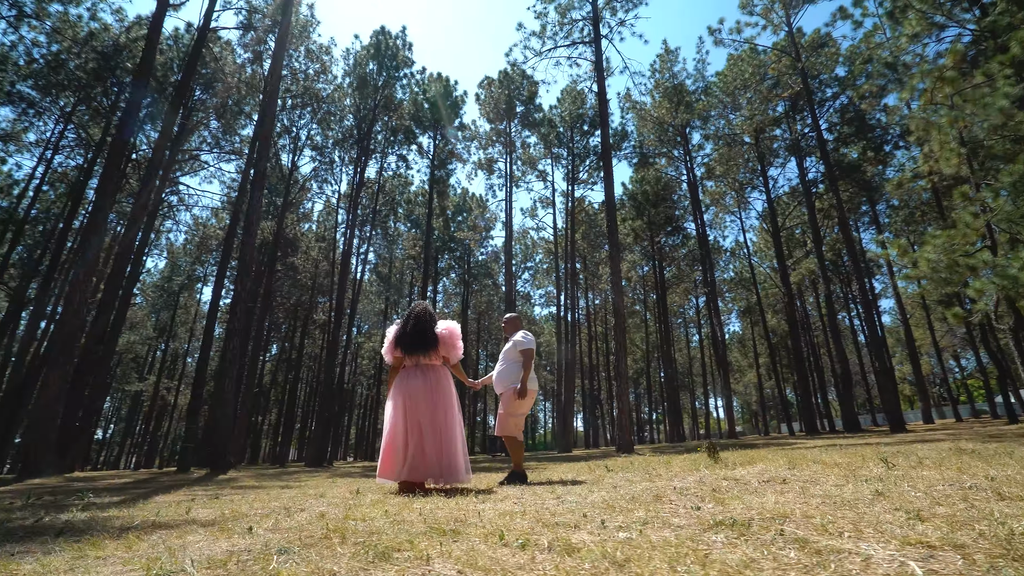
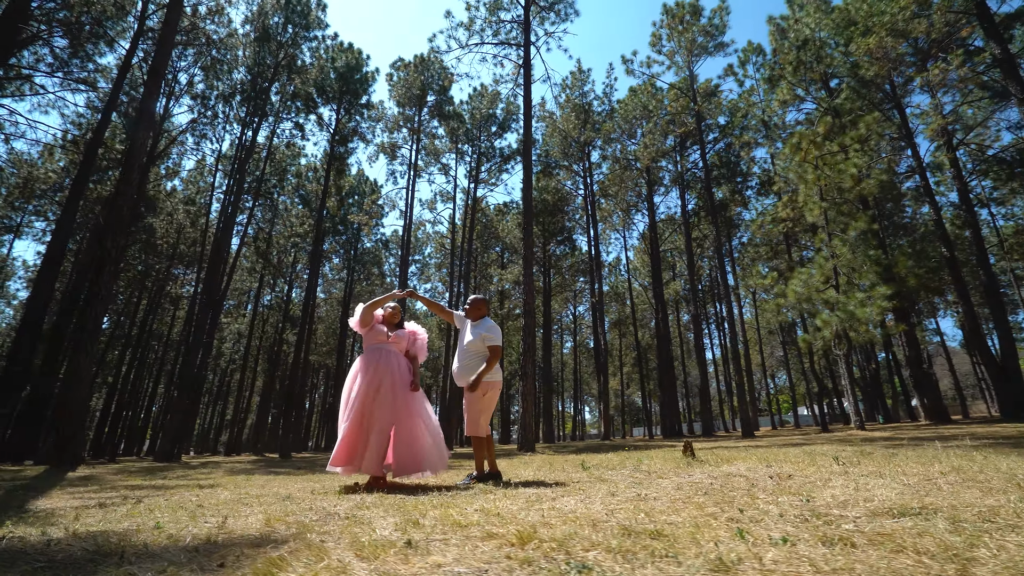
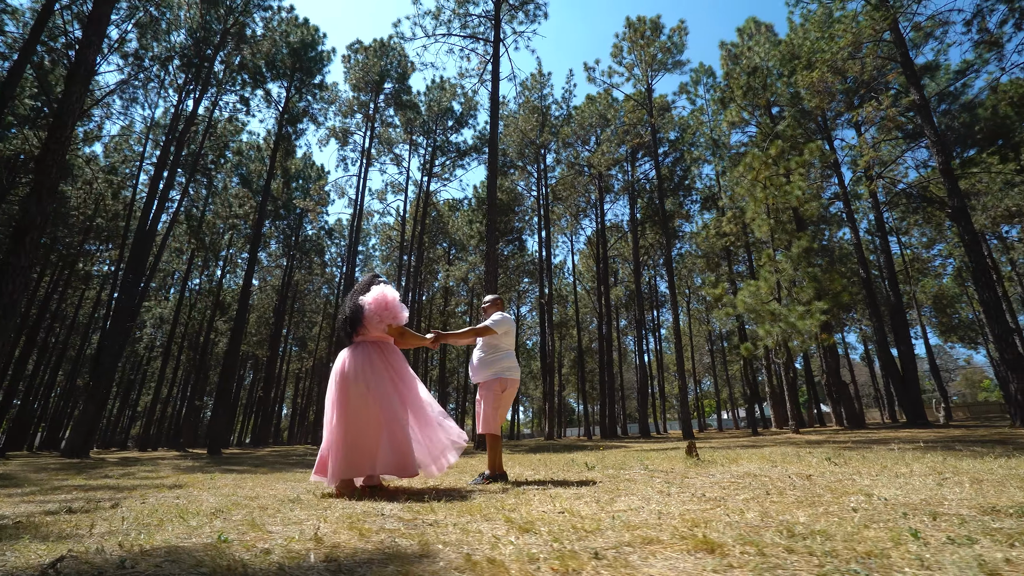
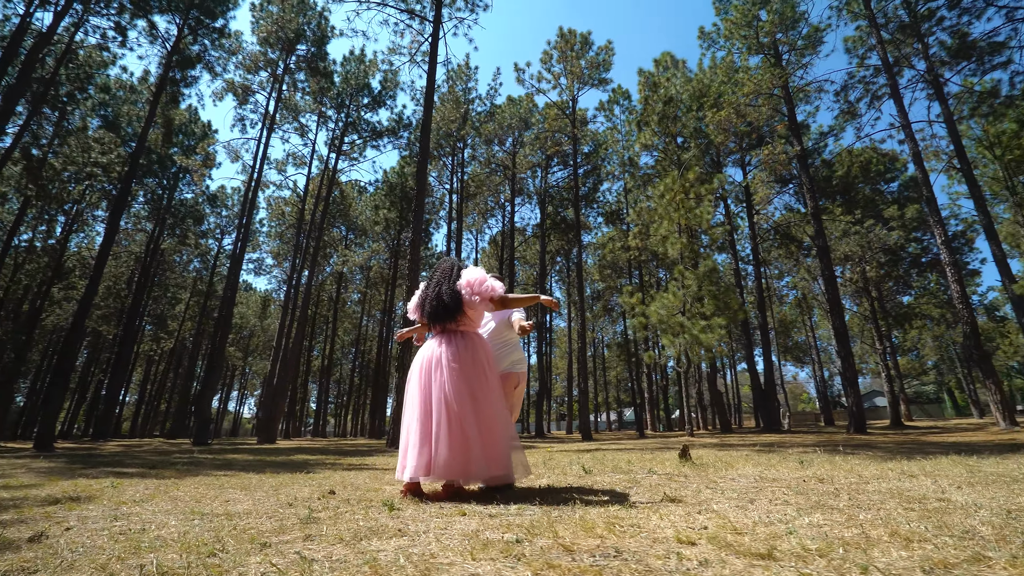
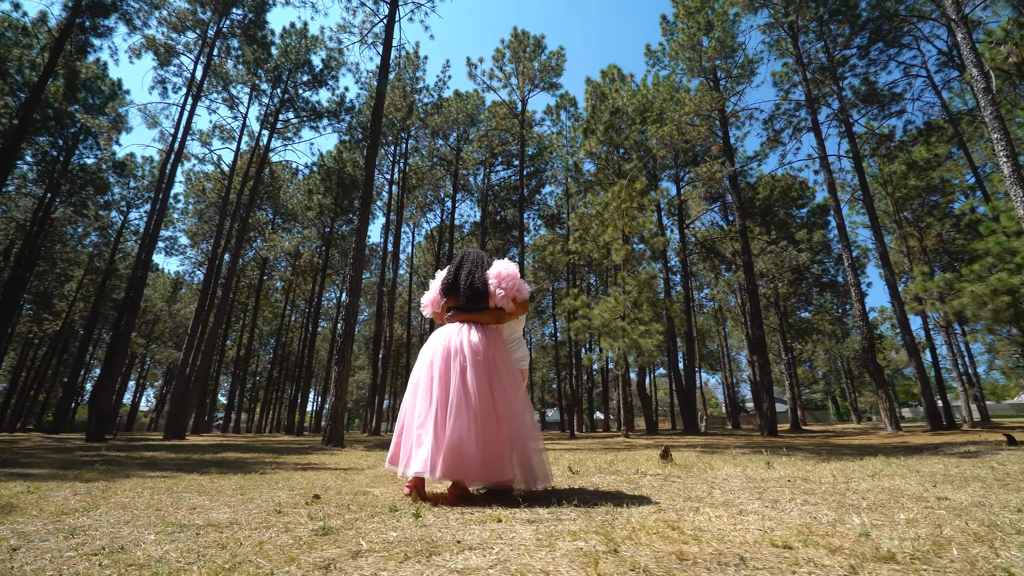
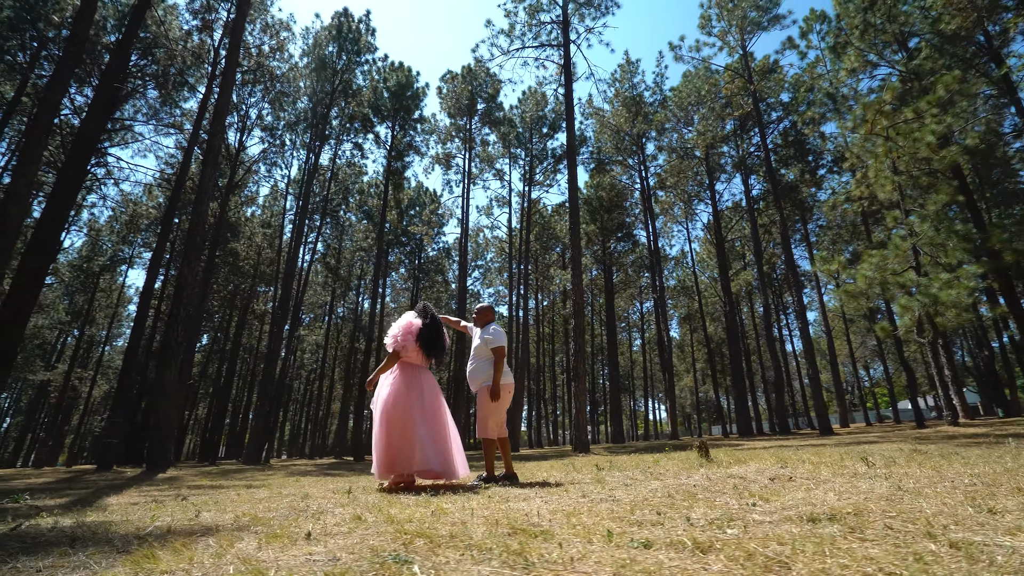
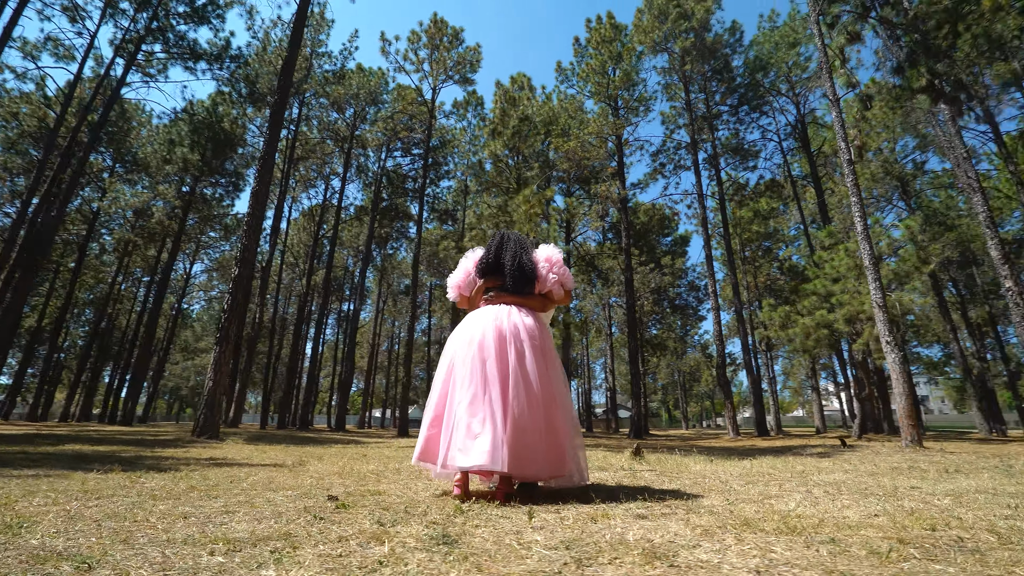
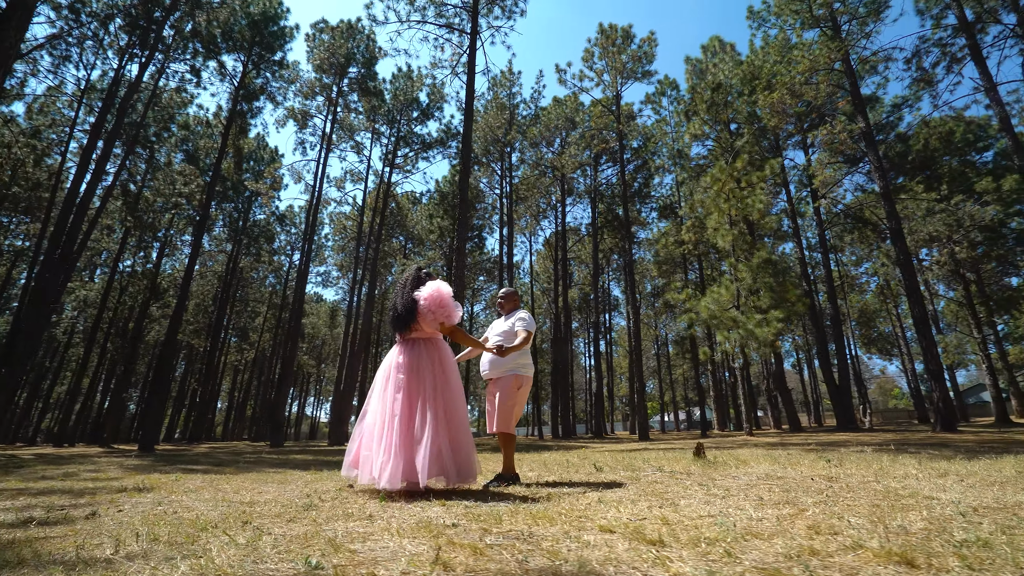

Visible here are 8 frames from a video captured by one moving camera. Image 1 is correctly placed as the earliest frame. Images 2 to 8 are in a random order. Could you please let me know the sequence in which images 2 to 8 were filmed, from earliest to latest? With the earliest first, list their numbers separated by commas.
6, 2, 3, 8, 4, 5, 7
